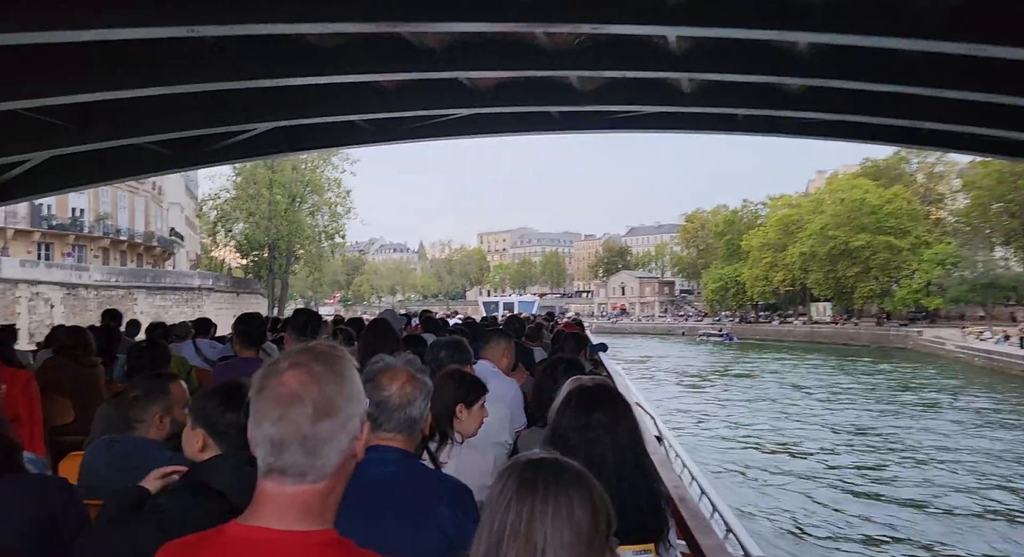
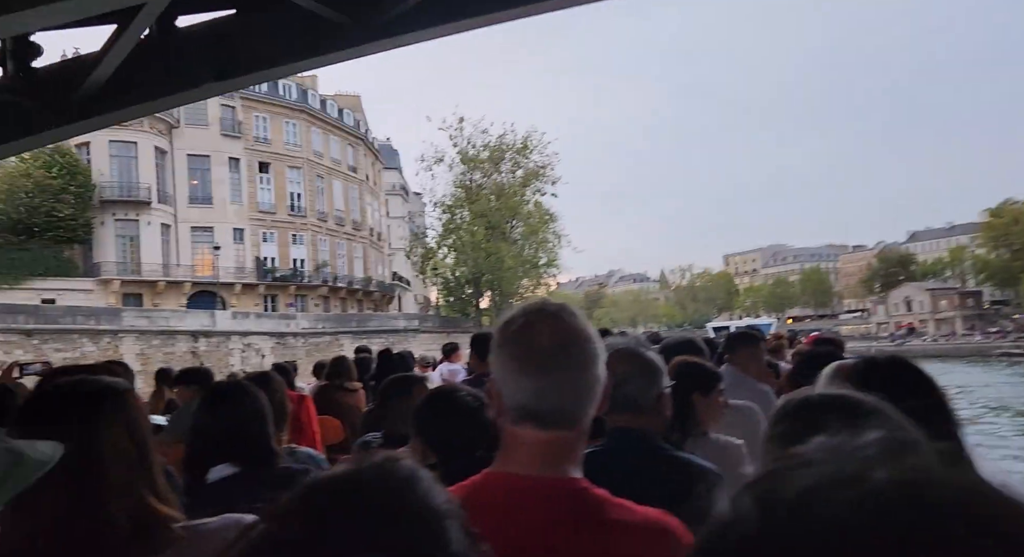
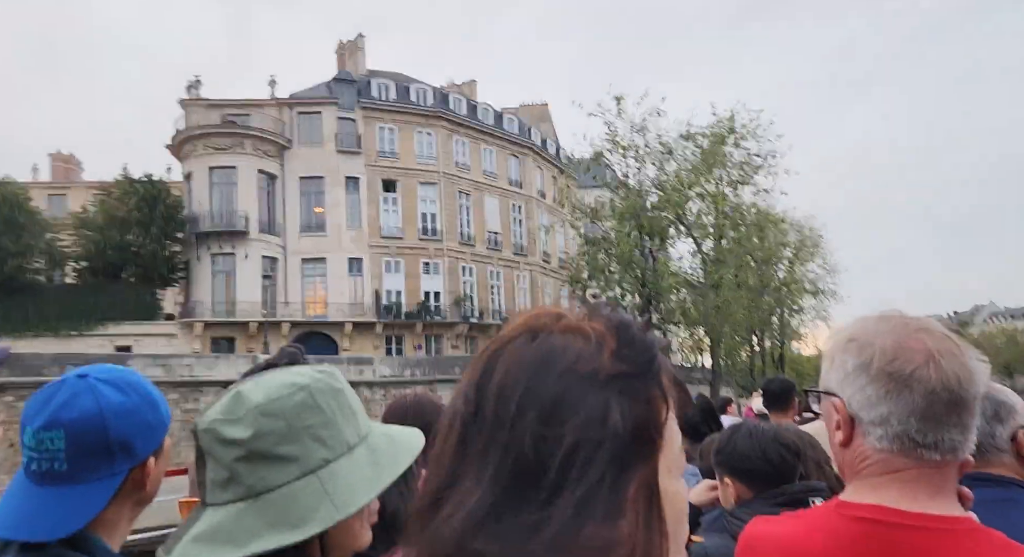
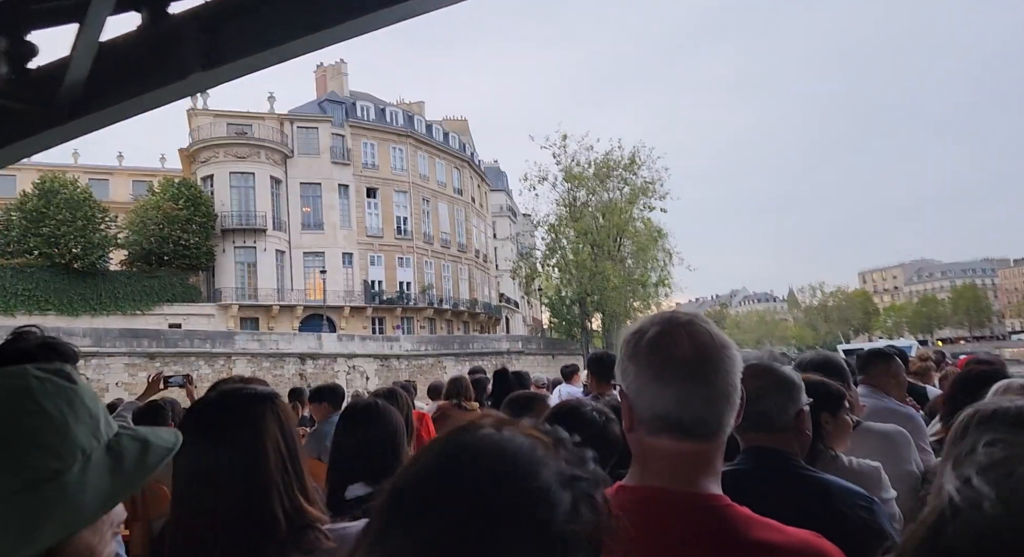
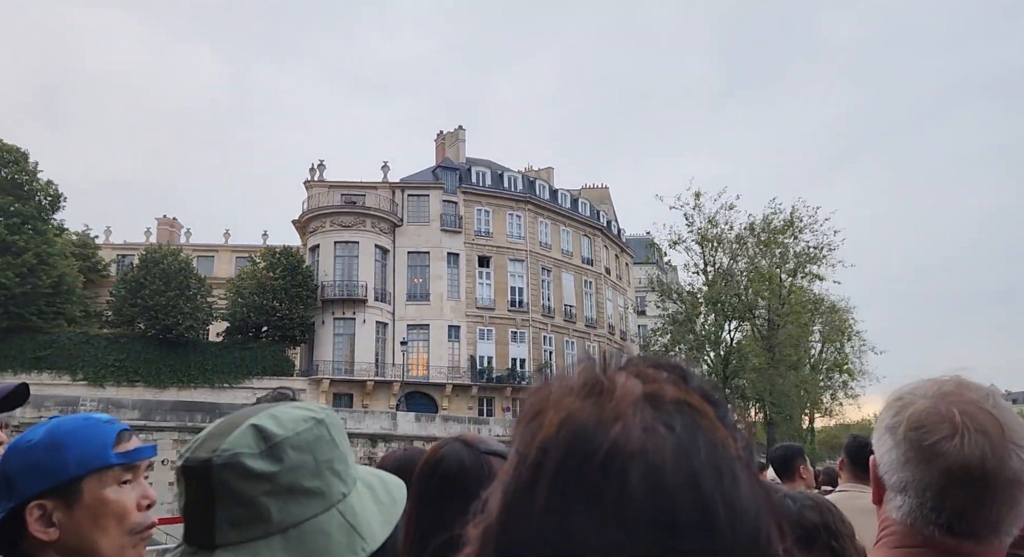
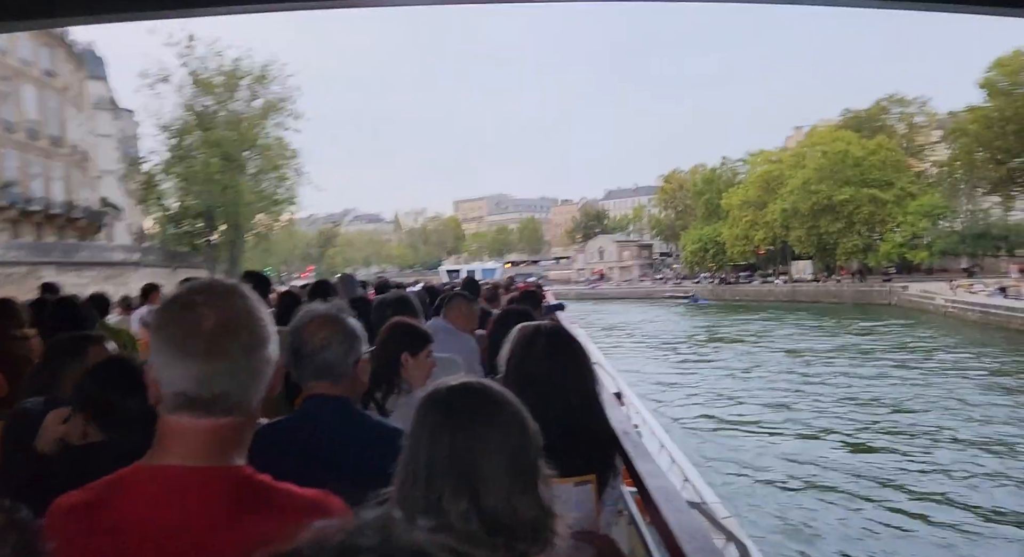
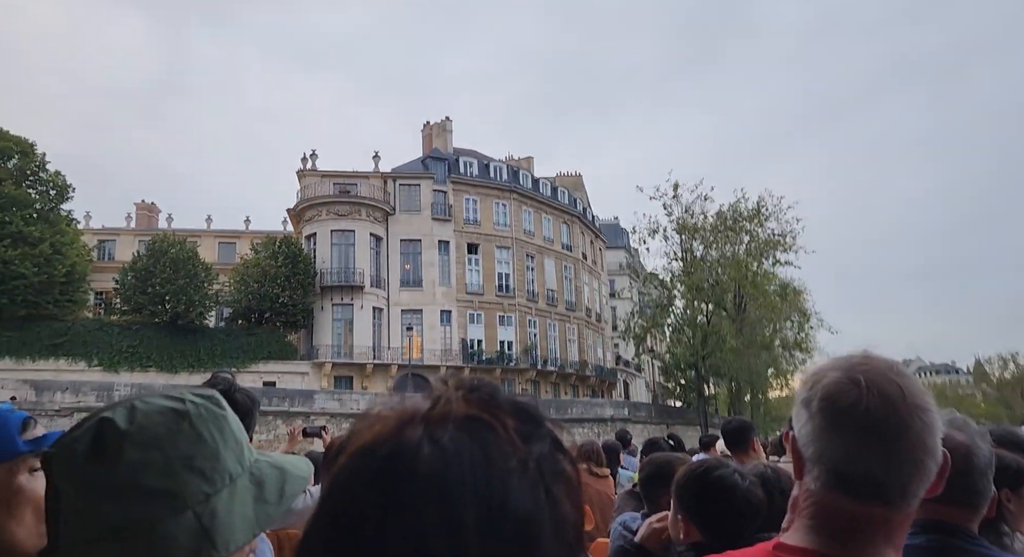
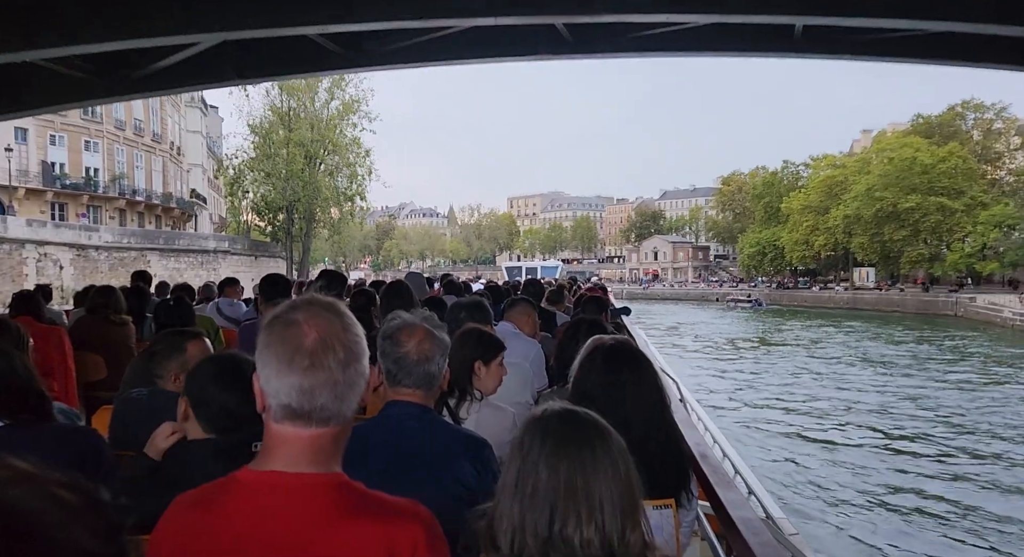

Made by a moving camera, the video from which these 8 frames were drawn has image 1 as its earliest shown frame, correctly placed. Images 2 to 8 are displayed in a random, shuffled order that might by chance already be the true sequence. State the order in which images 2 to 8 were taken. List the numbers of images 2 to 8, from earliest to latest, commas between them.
8, 6, 2, 4, 7, 5, 3
